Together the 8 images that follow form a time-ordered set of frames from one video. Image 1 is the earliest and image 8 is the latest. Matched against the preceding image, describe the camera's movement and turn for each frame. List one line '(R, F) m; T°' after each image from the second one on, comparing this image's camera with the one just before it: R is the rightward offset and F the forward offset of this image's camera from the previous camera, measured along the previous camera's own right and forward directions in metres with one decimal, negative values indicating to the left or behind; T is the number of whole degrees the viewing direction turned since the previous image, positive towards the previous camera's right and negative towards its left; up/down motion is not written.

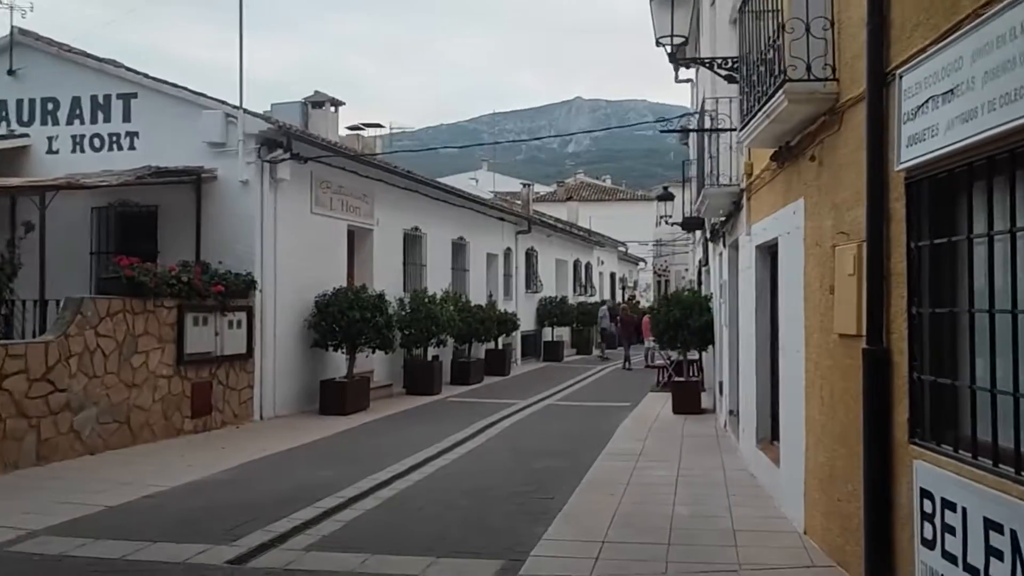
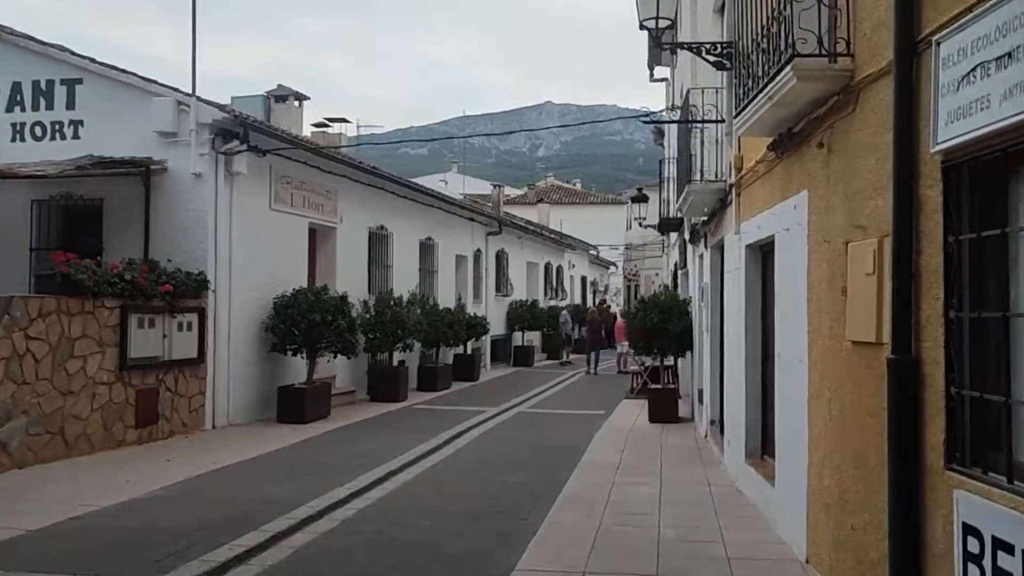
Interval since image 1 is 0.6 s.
(0.0, +0.7) m; +2°
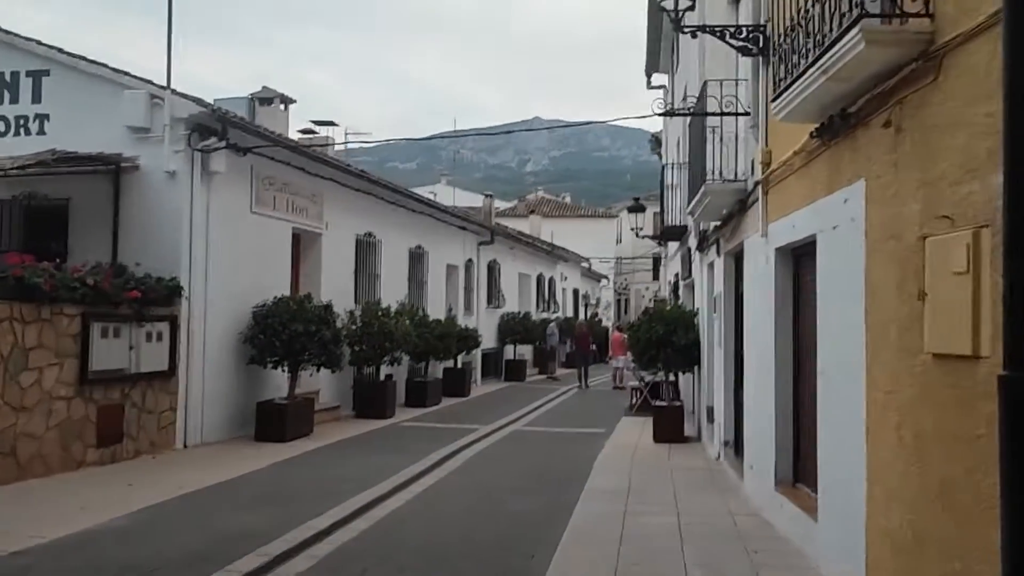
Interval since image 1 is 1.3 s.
(-0.1, +0.8) m; +1°
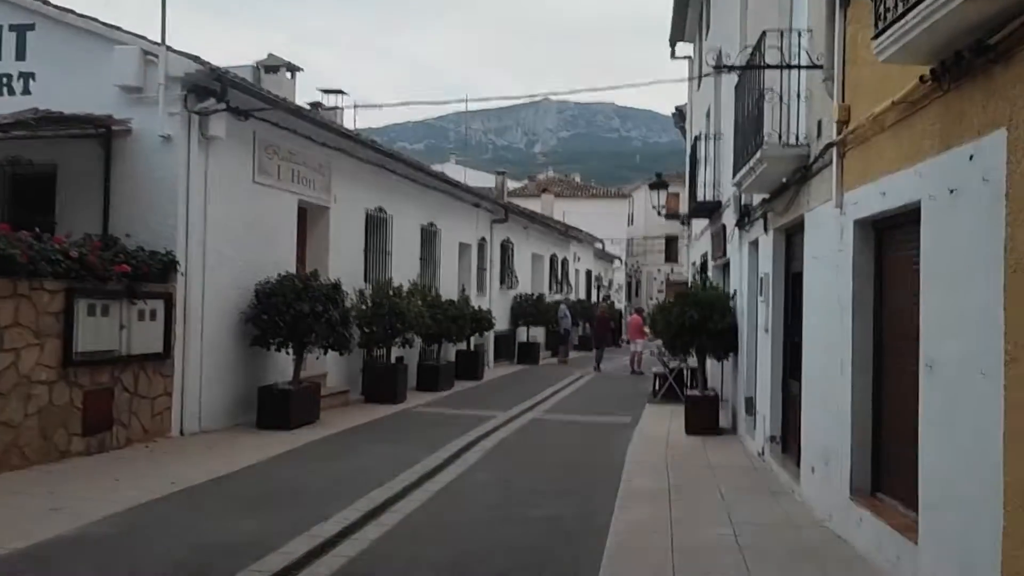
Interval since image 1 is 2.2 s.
(-0.2, +0.9) m; 0°
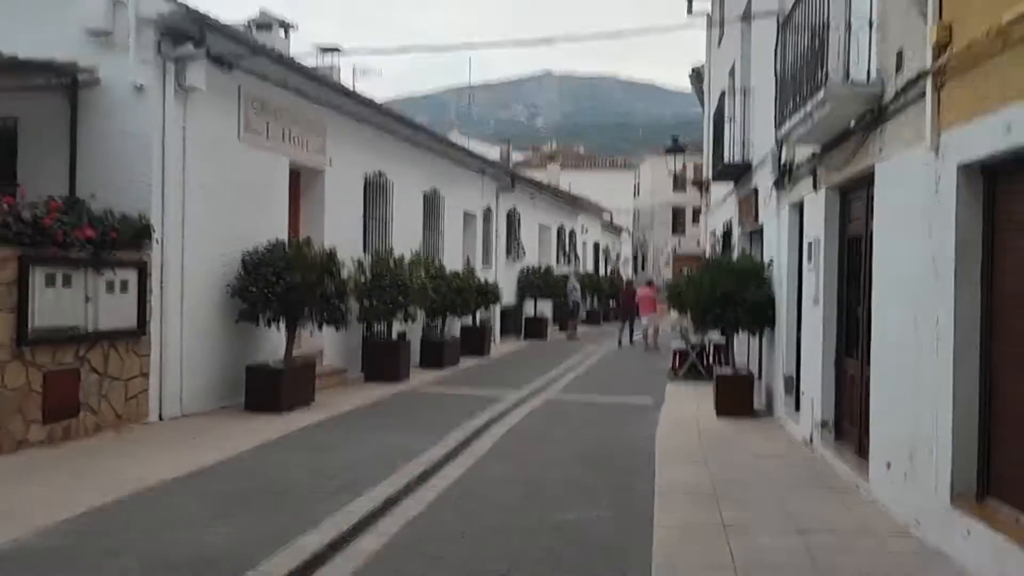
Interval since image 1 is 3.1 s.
(-0.1, +1.1) m; 0°
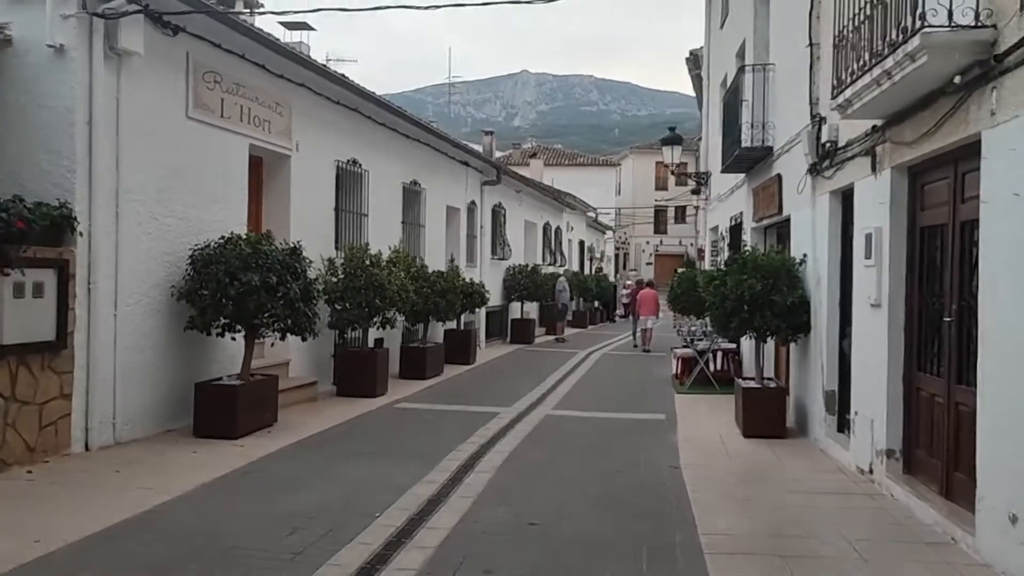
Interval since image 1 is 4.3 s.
(-0.2, +1.4) m; +1°
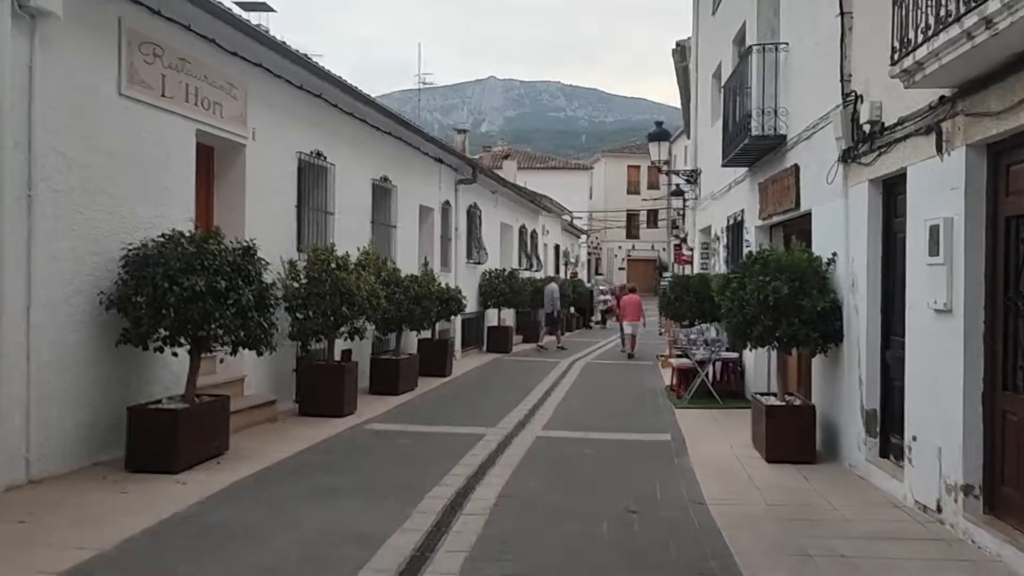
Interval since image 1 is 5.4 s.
(-0.2, +1.2) m; +2°
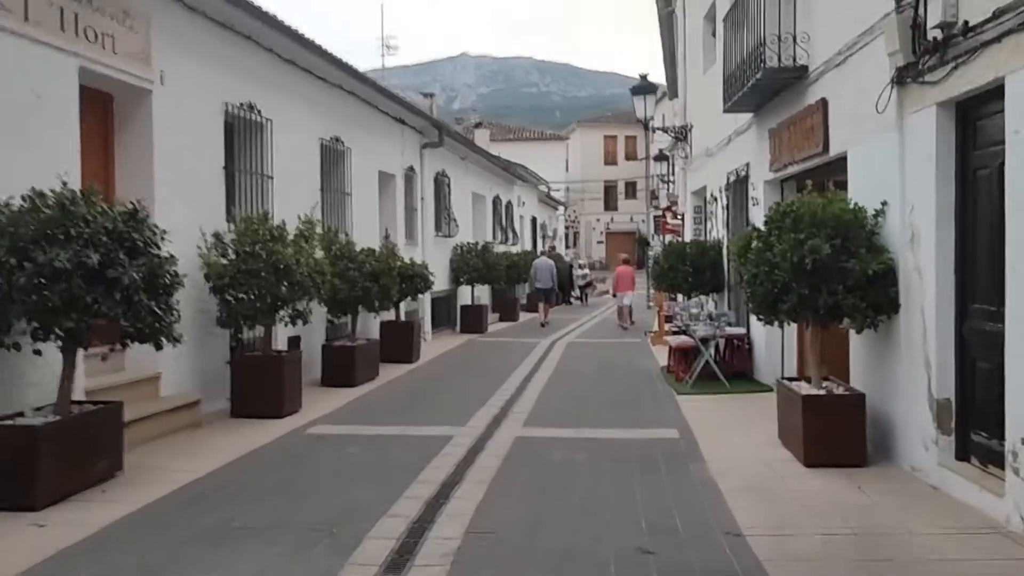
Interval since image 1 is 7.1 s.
(+0.1, +1.7) m; +1°
